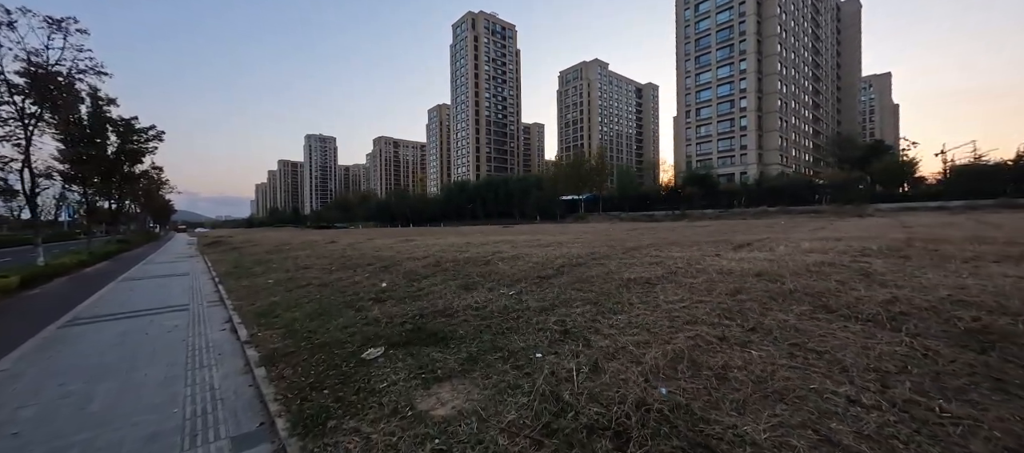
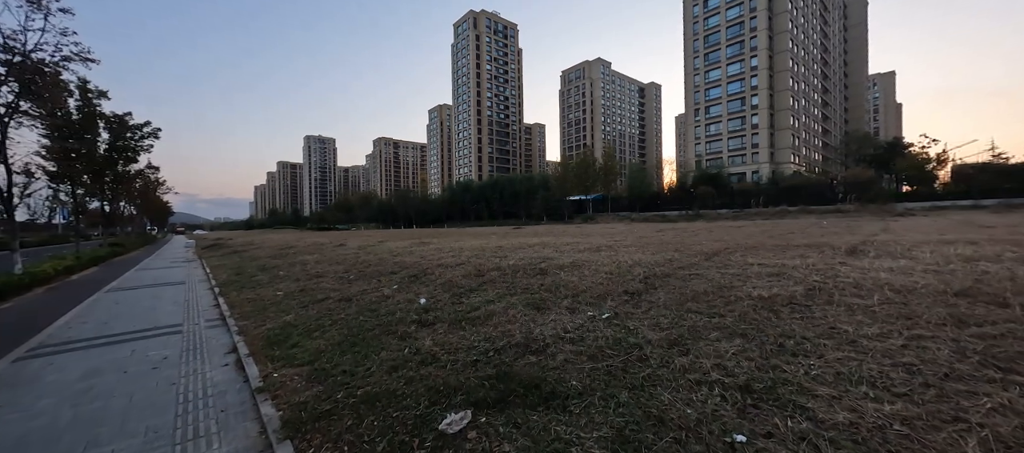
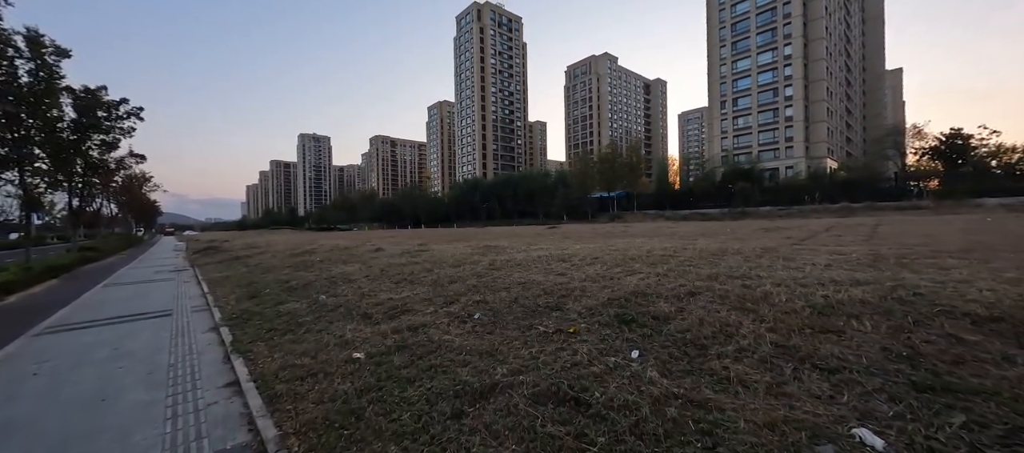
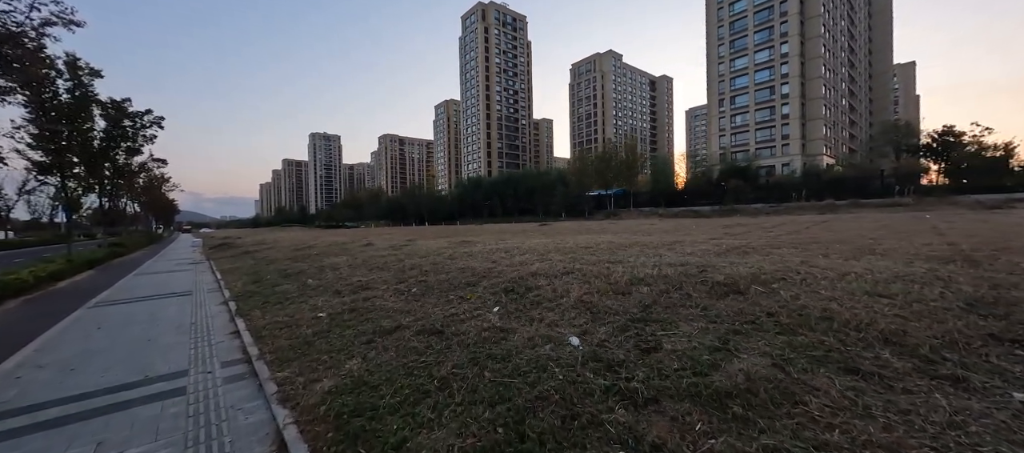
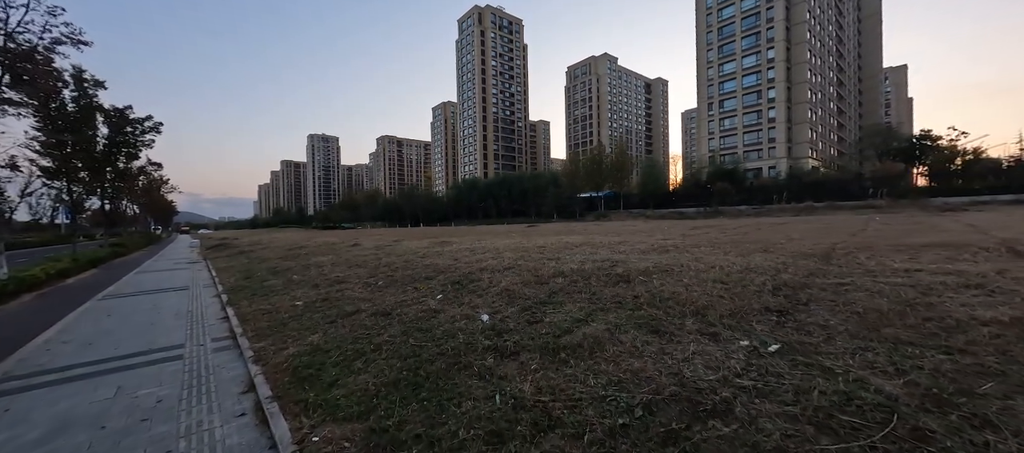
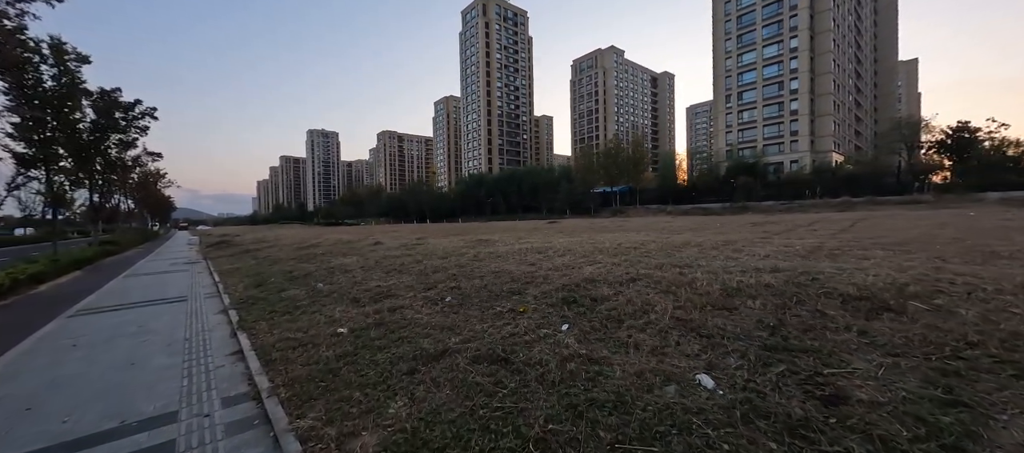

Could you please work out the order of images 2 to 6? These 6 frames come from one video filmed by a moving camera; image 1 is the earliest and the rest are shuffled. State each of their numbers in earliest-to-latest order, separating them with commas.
2, 5, 4, 6, 3
